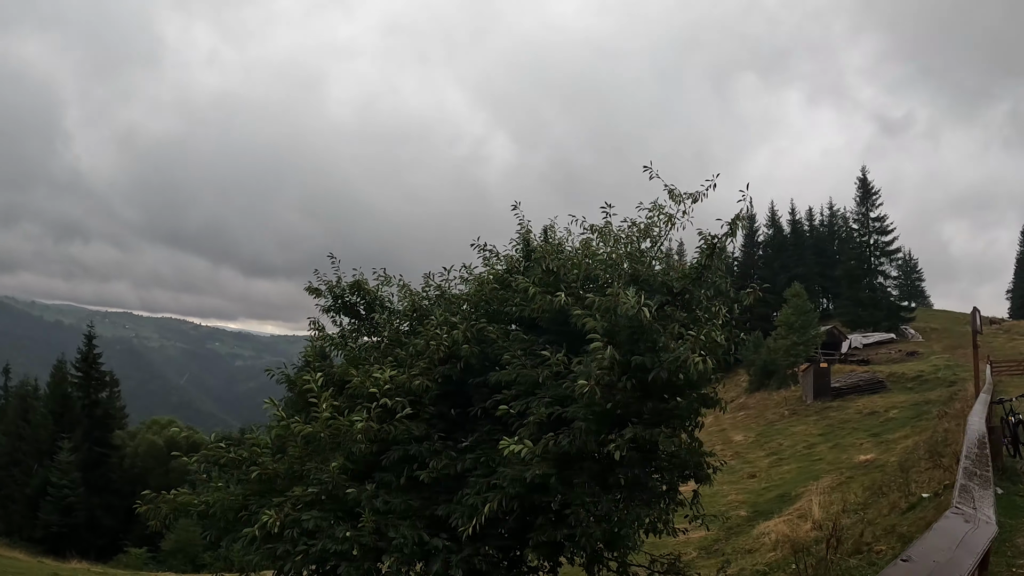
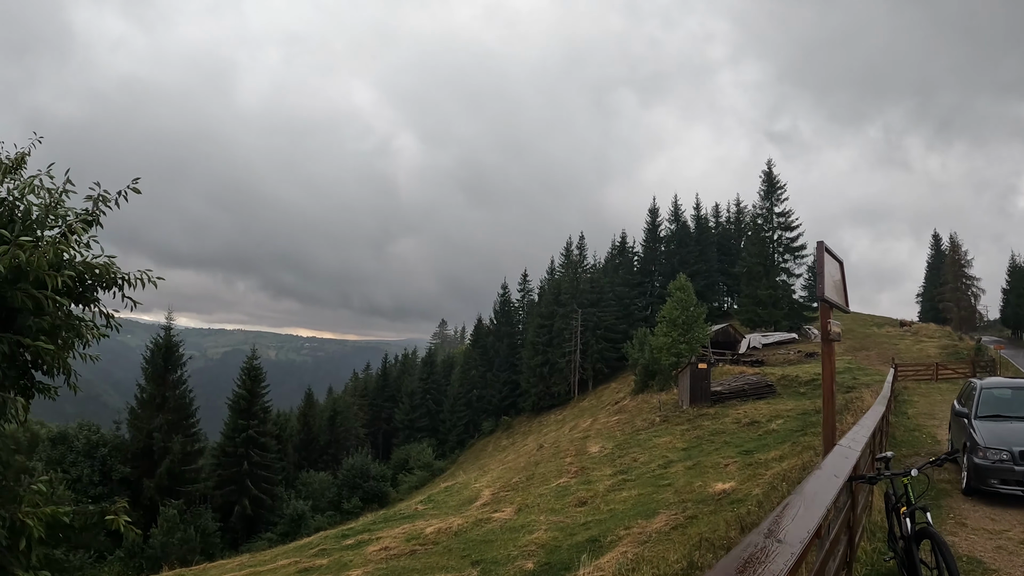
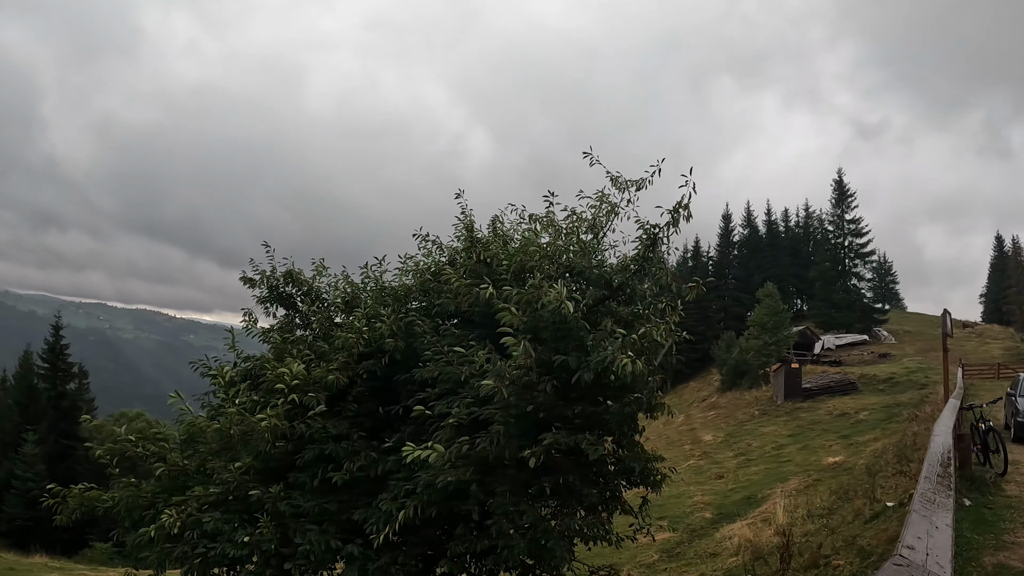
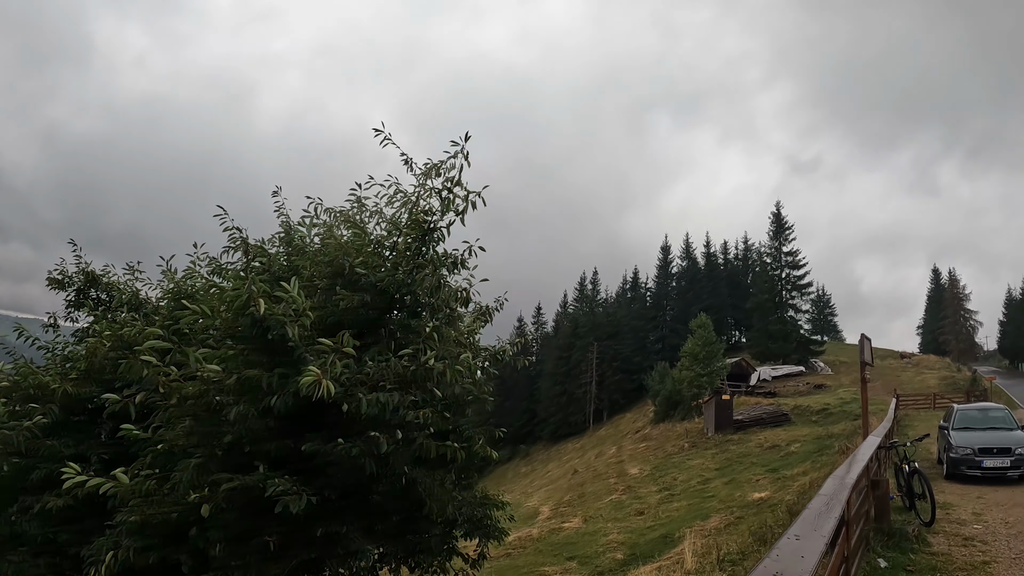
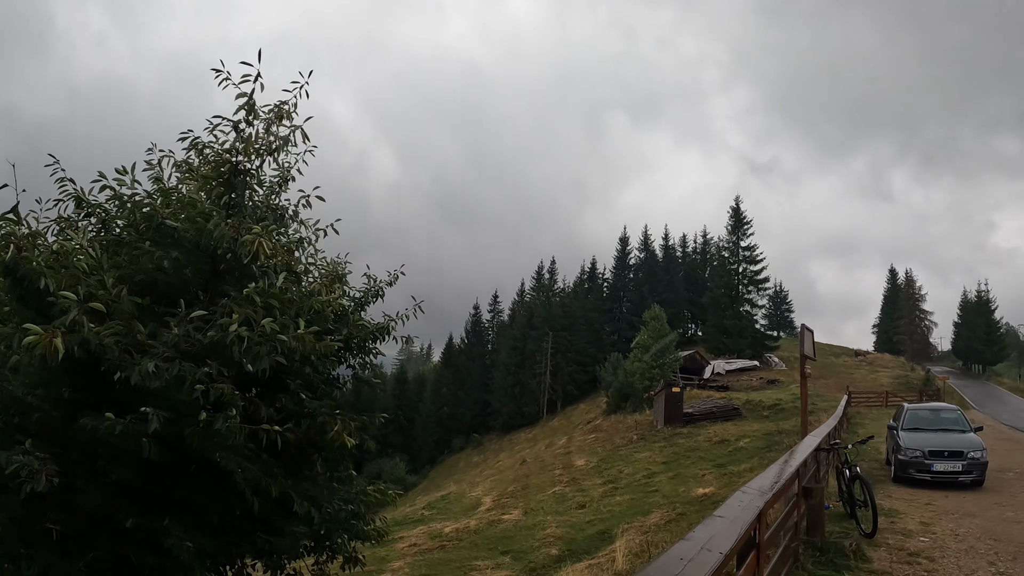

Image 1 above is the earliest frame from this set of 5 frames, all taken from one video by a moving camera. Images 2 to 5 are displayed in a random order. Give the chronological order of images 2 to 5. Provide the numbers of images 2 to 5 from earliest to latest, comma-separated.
3, 4, 5, 2
